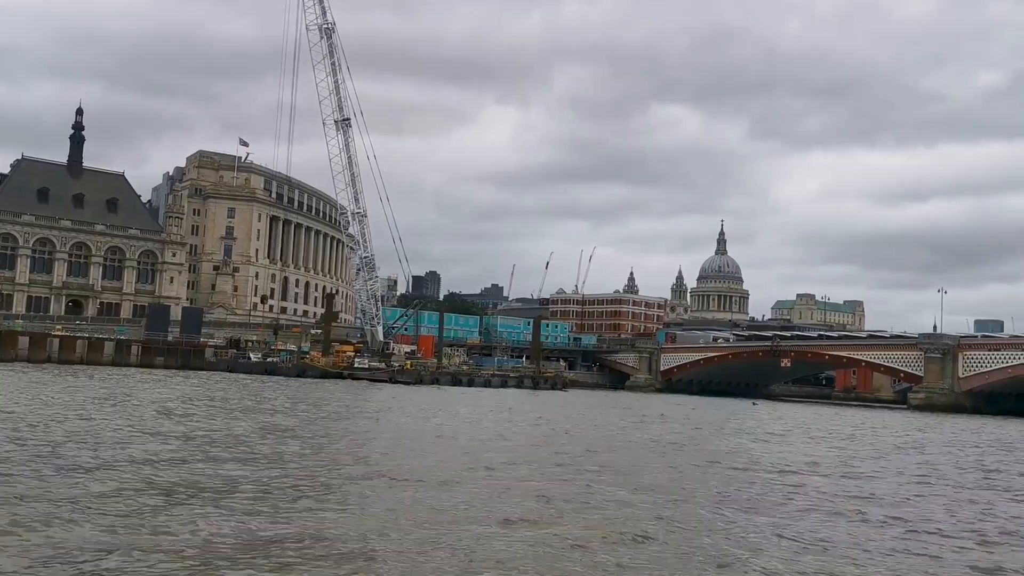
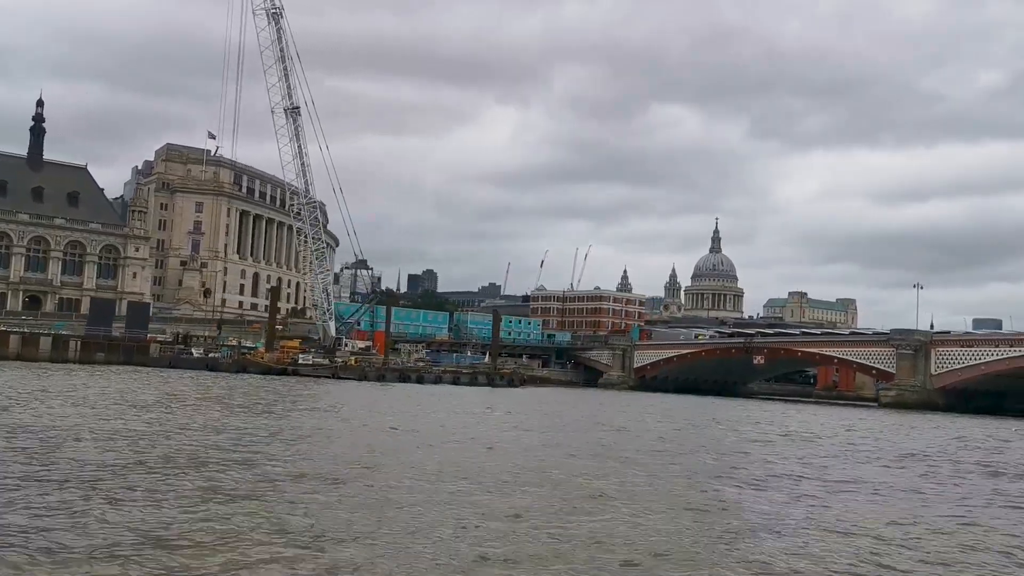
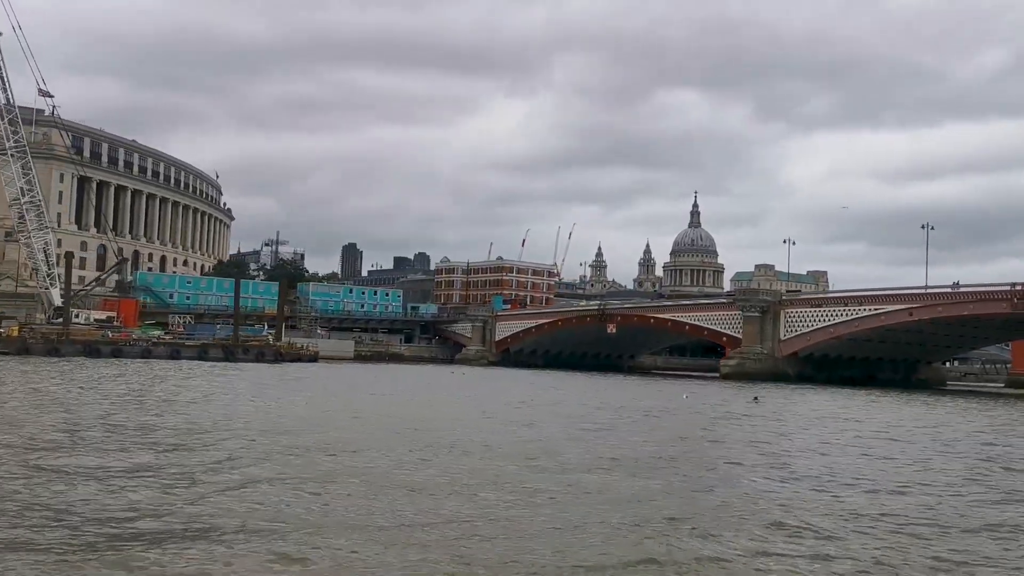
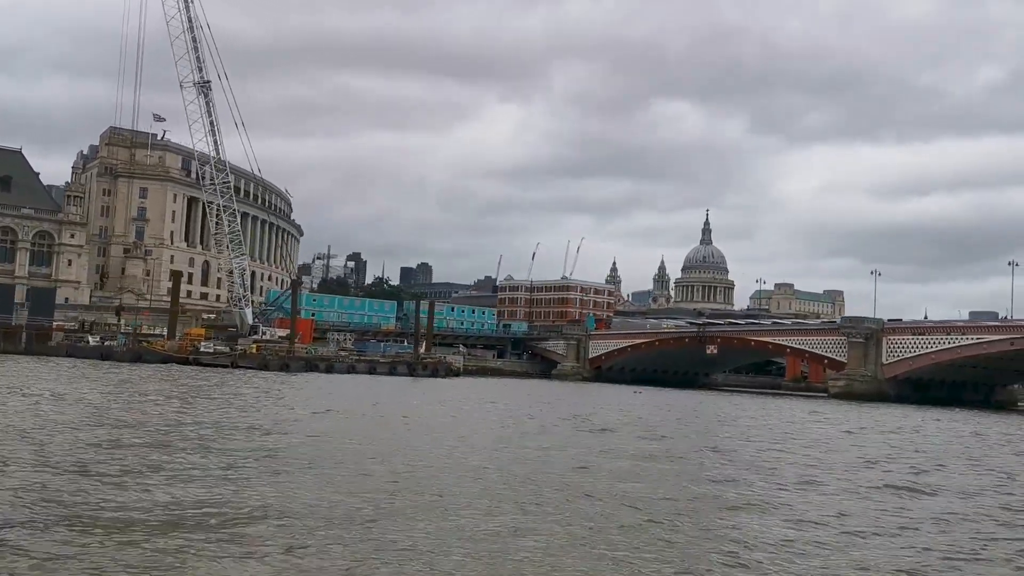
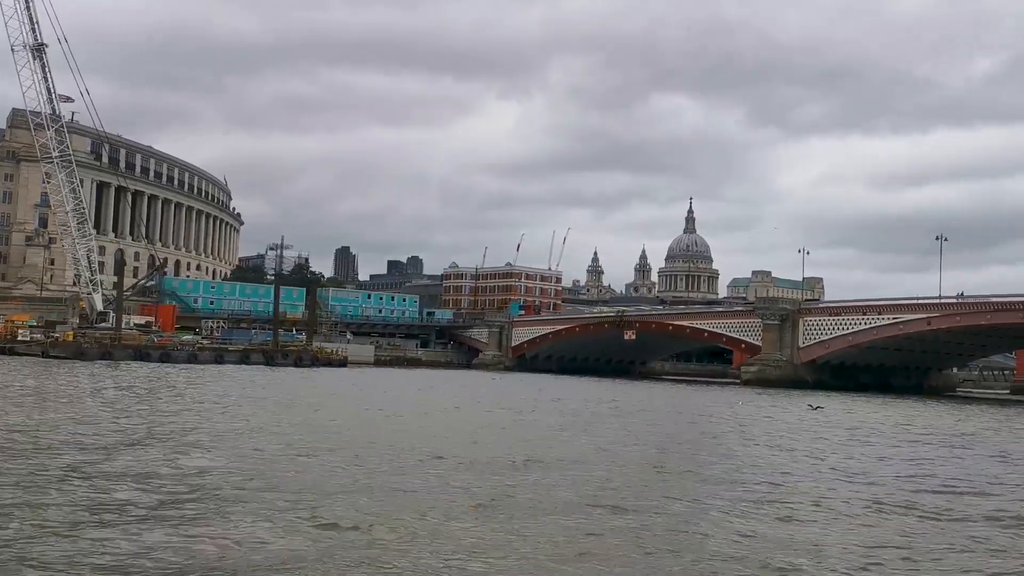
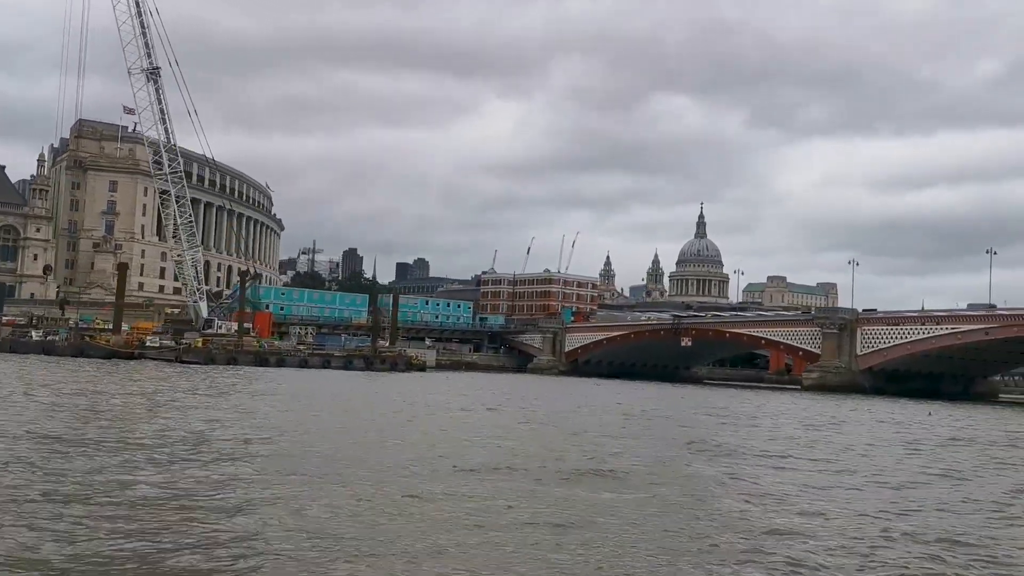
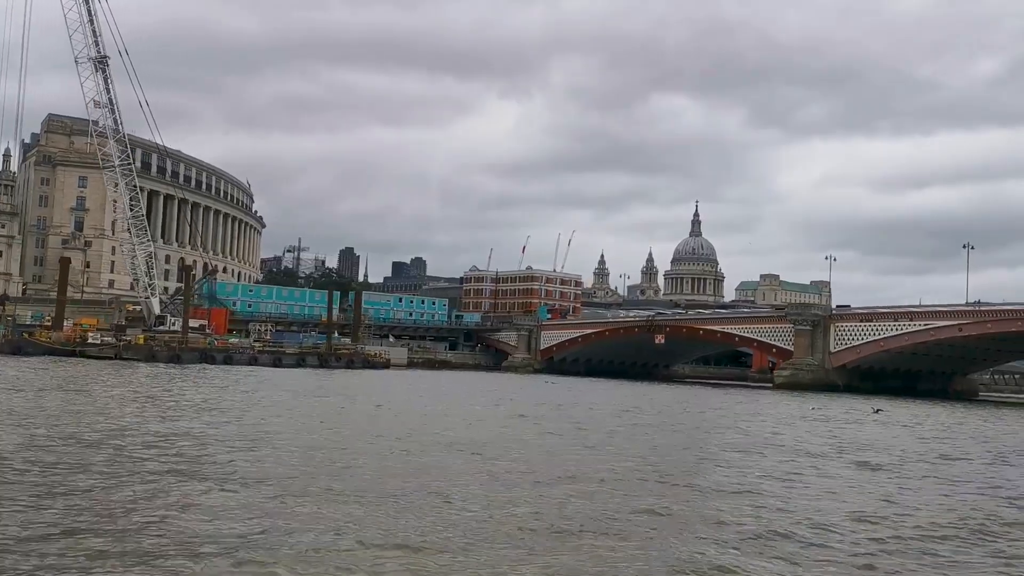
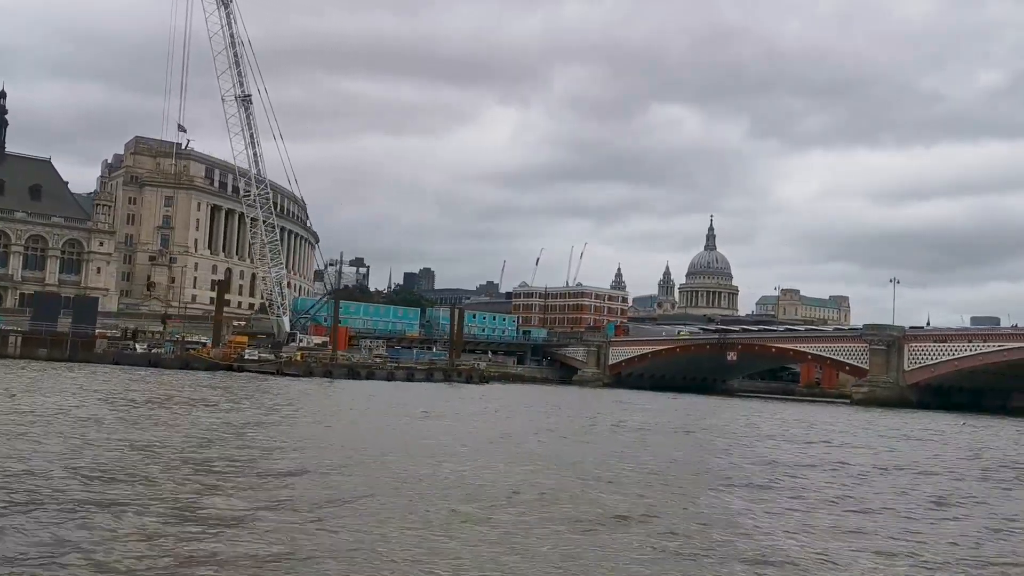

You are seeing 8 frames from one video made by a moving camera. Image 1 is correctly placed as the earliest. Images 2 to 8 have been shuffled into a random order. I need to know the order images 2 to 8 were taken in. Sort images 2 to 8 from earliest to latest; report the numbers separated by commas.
2, 8, 4, 6, 7, 5, 3
